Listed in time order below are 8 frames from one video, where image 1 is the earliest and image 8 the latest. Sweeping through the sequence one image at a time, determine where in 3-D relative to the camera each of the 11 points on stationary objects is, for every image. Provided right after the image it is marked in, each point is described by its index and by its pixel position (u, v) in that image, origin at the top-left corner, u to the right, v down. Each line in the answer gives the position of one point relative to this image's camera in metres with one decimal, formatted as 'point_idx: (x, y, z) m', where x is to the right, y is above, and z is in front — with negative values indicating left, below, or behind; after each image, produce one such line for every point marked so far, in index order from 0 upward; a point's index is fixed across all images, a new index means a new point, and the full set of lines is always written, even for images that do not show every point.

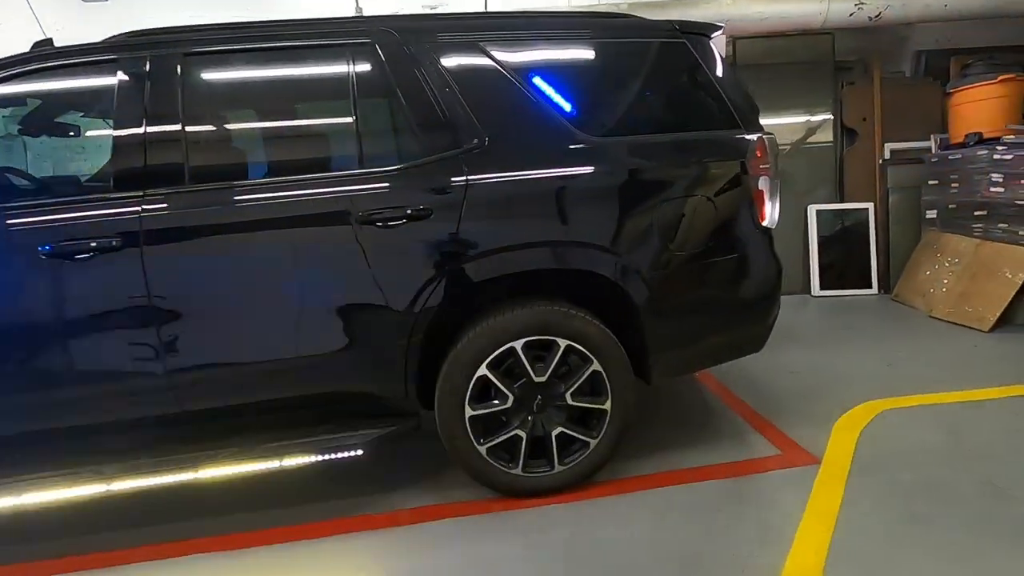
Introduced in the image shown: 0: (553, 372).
0: (+0.2, -0.3, +2.0) m
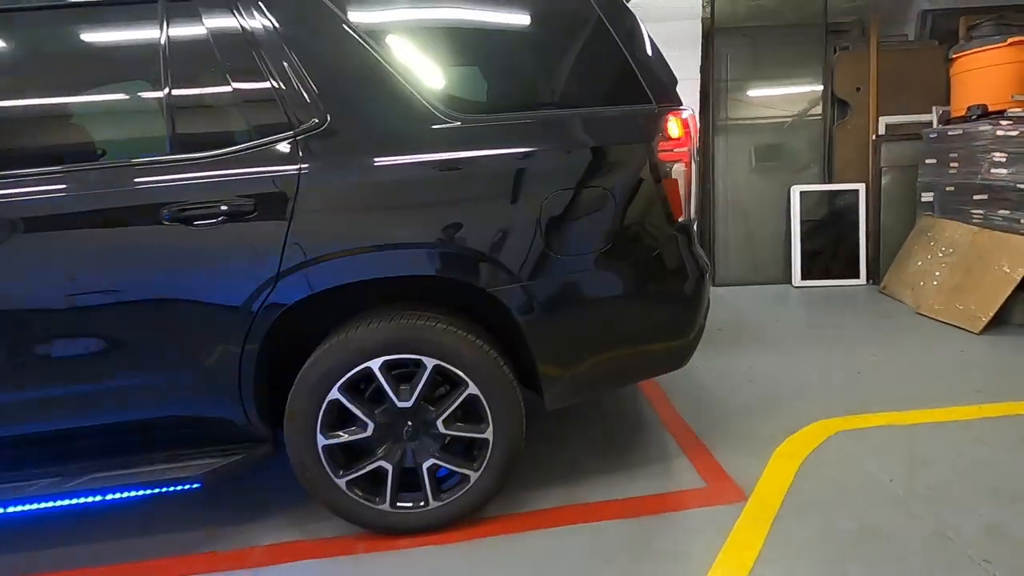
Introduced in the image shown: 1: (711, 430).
0: (-0.3, -0.3, +1.7) m
1: (+0.9, -0.6, +2.3) m
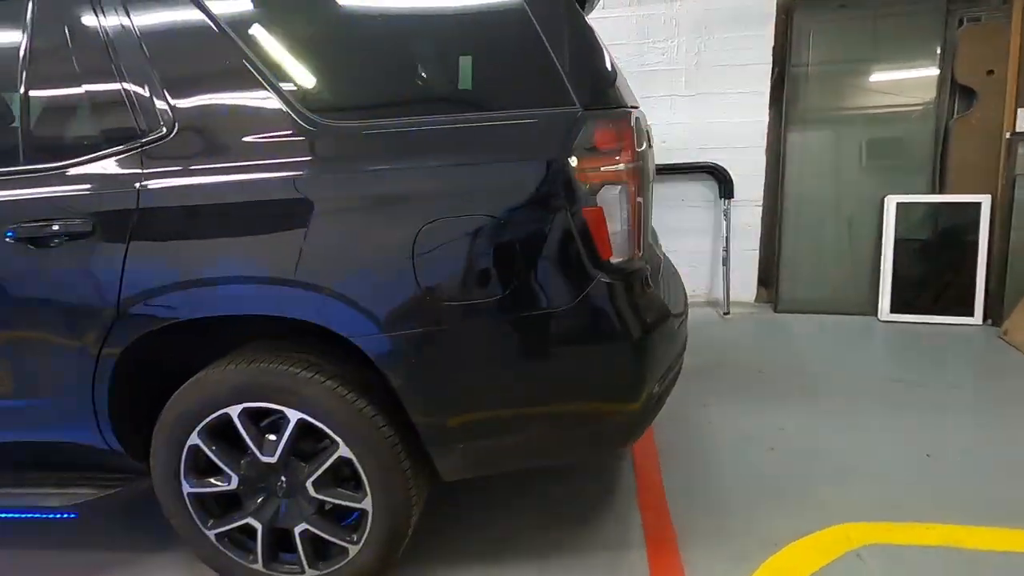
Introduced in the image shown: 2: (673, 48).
0: (-0.6, -0.4, +1.4) m
1: (+0.6, -0.8, +1.8) m
2: (+1.0, +1.5, +3.4) m
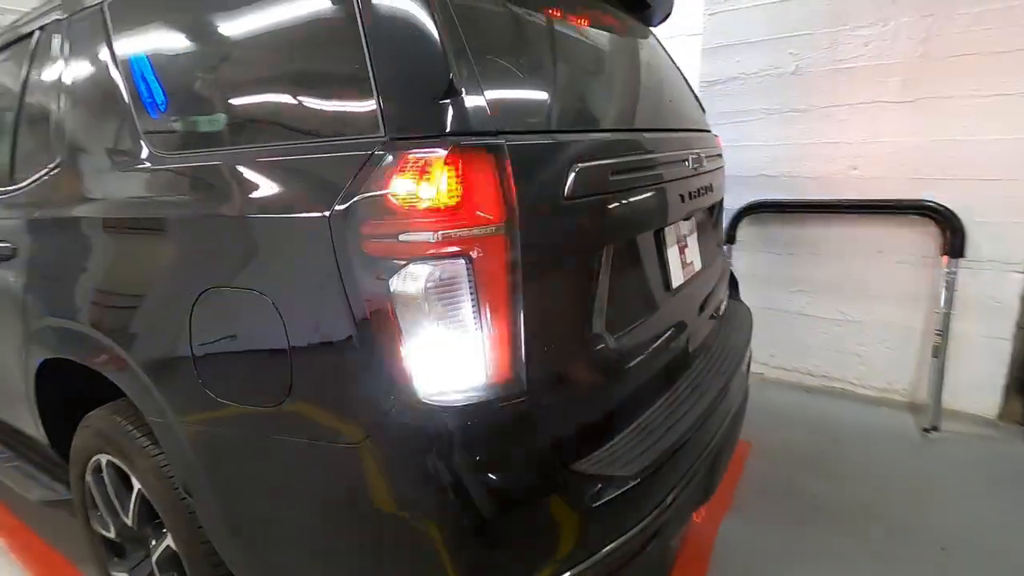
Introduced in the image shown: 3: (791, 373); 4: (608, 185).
0: (-0.9, -0.5, +1.3) m
1: (+0.3, -1.0, +1.1) m
2: (+1.6, +1.1, +2.3) m
3: (+1.5, -0.5, +2.9) m
4: (+0.1, +0.2, +1.0) m
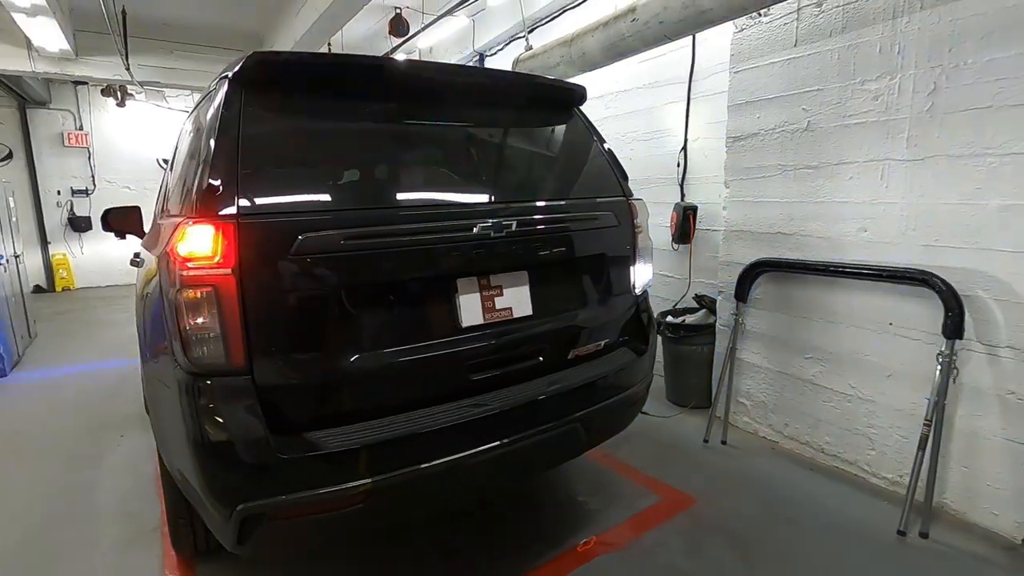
0: (-1.4, -0.6, +2.1) m
1: (-0.3, -1.1, +1.4) m
2: (+1.5, +0.8, +2.2) m
3: (+1.4, -0.8, +2.6) m
4: (-0.5, +0.1, +1.5) m
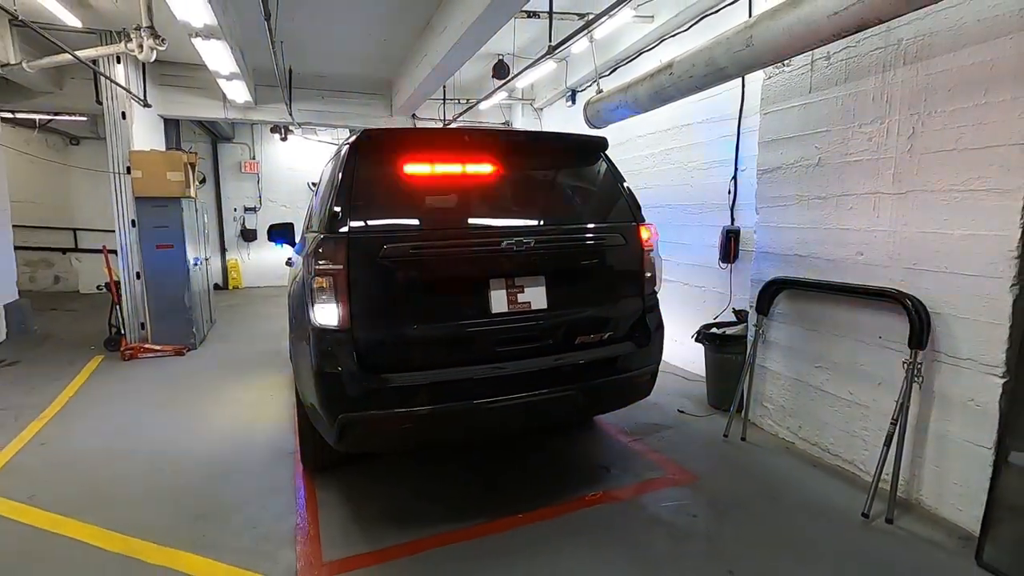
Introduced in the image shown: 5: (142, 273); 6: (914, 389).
0: (-1.2, -0.5, +3.0) m
1: (-0.4, -1.1, +2.1) m
2: (+1.7, +0.7, +2.5) m
3: (+1.6, -0.9, +2.9) m
4: (-0.4, +0.1, +2.2) m
5: (-4.1, +0.2, +5.9) m
6: (+1.8, -0.5, +2.3) m
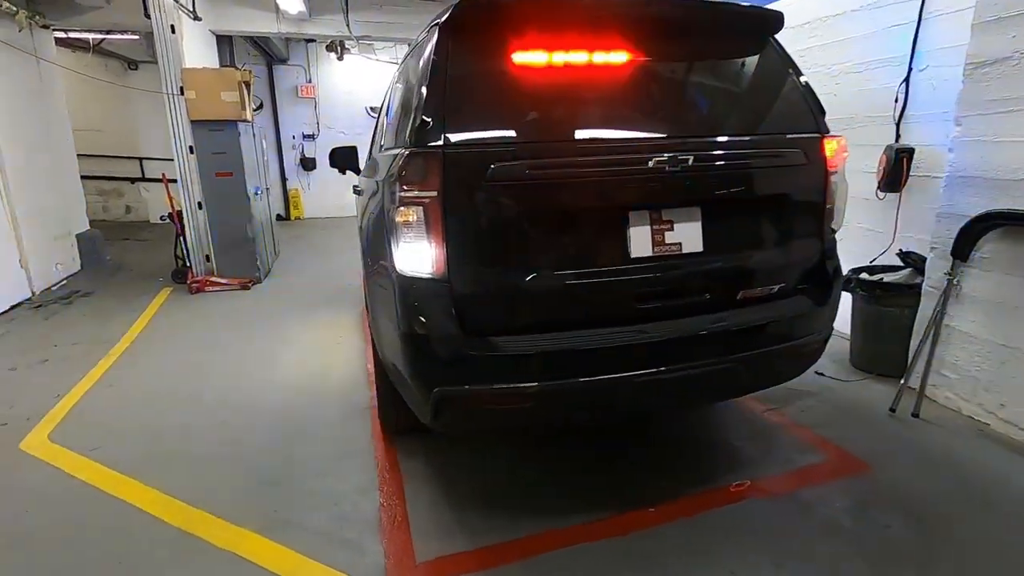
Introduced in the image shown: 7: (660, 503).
0: (-0.7, -0.2, +2.5) m
1: (+0.1, -0.9, +1.7) m
2: (+2.2, +0.9, +1.6) m
3: (+2.2, -0.6, +2.3) m
4: (+0.1, +0.3, +1.6) m
5: (-3.2, +0.9, +5.6) m
6: (+2.2, -0.3, +1.6) m
7: (+0.5, -0.8, +2.0) m
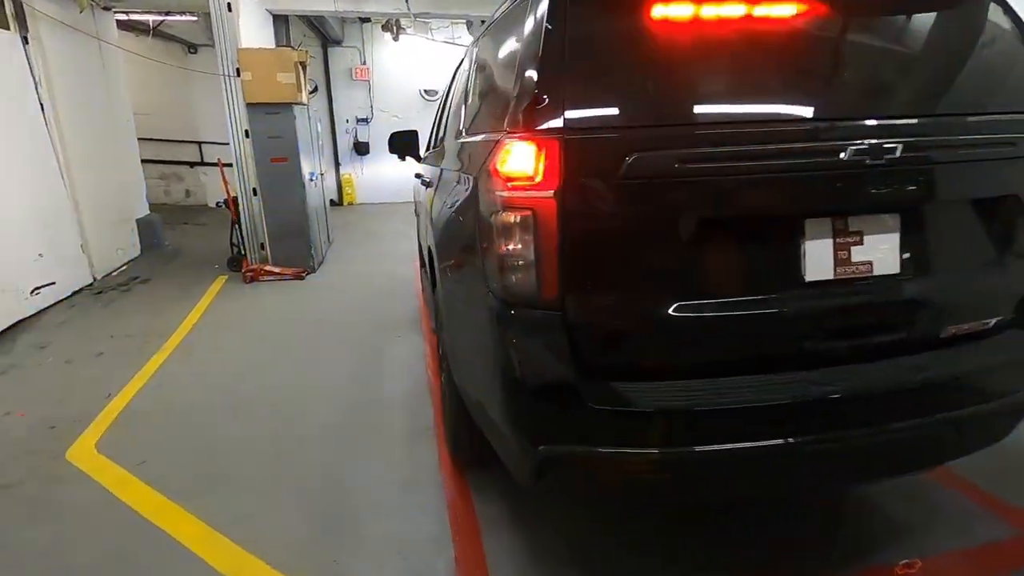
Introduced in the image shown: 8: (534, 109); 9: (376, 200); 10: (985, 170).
0: (-0.3, -0.2, +2.2) m
1: (+0.4, -1.0, +1.3) m
2: (+2.5, +0.8, +1.0) m
3: (+2.5, -0.7, +1.7) m
4: (+0.4, +0.3, +1.2) m
5: (-2.6, +1.0, +5.4) m
6: (+2.5, -0.4, +1.1) m
7: (+0.9, -0.9, +1.6) m
8: (0.0, +0.4, +1.3) m
9: (-2.5, +1.6, +9.9) m
10: (+1.2, +0.3, +1.4) m
